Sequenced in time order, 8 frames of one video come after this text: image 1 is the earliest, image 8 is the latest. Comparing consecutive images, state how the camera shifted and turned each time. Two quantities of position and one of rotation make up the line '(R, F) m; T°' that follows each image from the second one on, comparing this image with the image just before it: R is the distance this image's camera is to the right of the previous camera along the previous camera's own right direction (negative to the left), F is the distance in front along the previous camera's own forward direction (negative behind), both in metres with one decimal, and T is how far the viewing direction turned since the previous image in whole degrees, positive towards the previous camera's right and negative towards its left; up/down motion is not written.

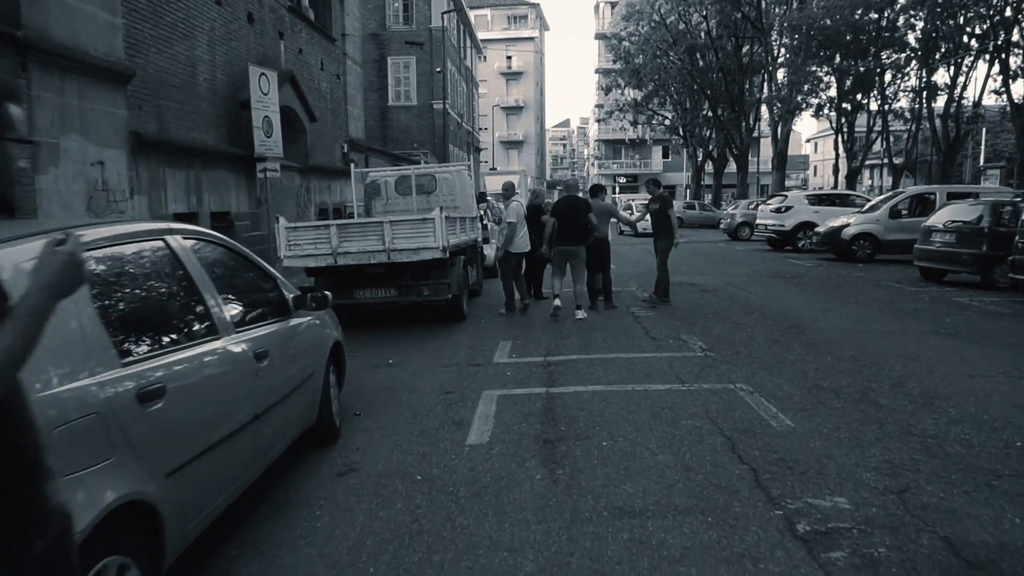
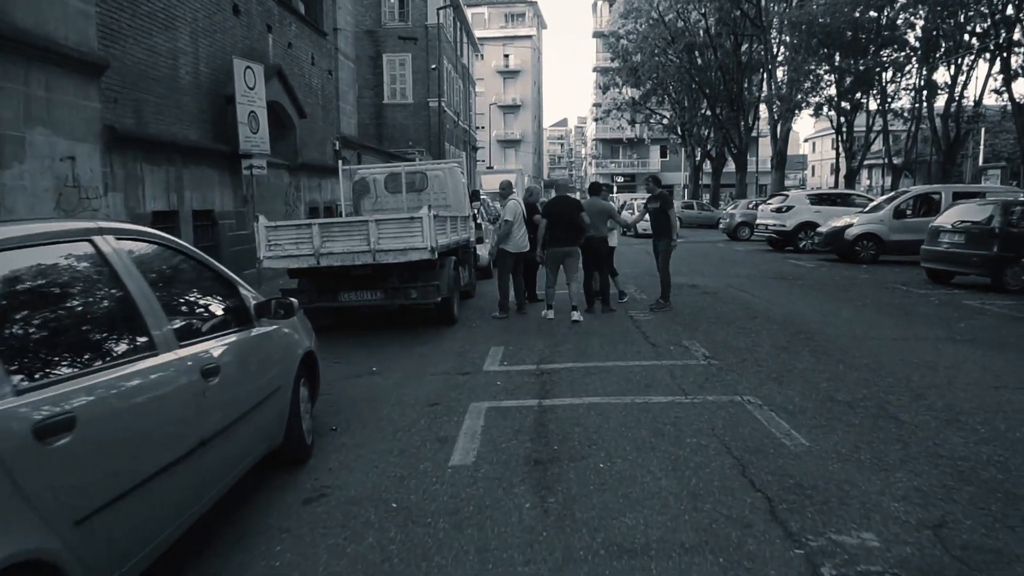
(+0.1, +0.5) m; 0°
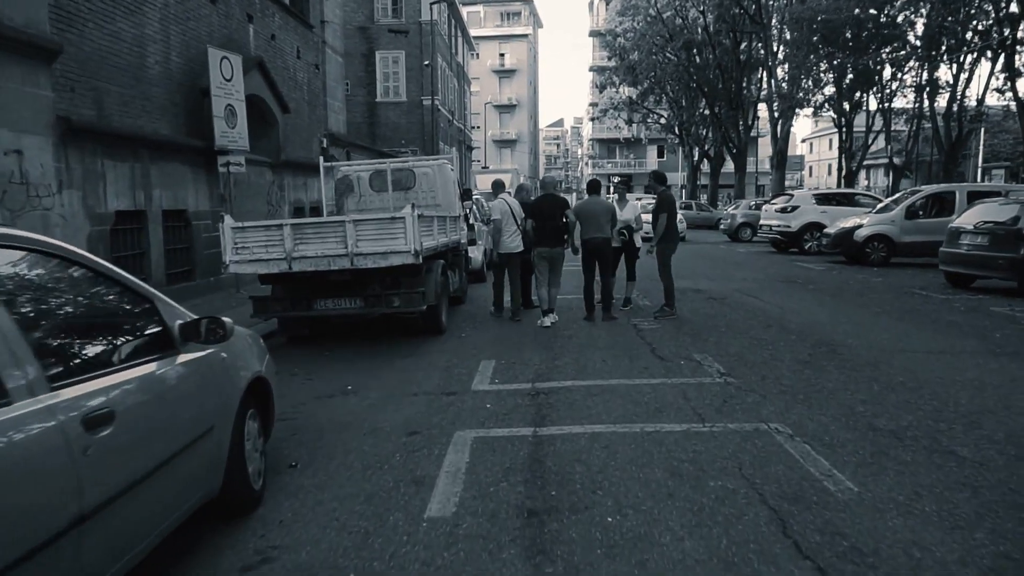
(0.0, +0.9) m; 0°
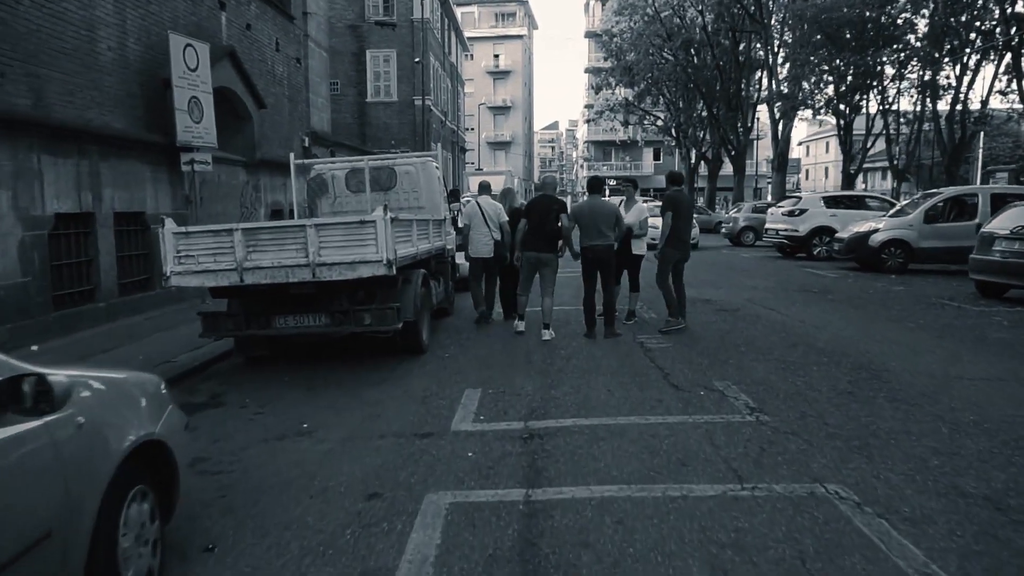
(+0.1, +1.2) m; 0°
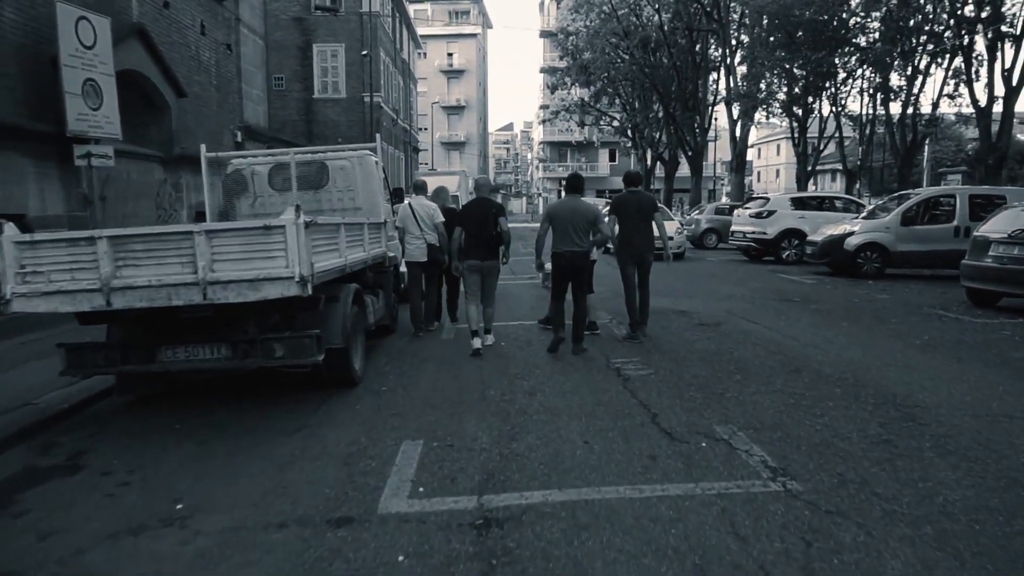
(0.0, +1.5) m; +4°
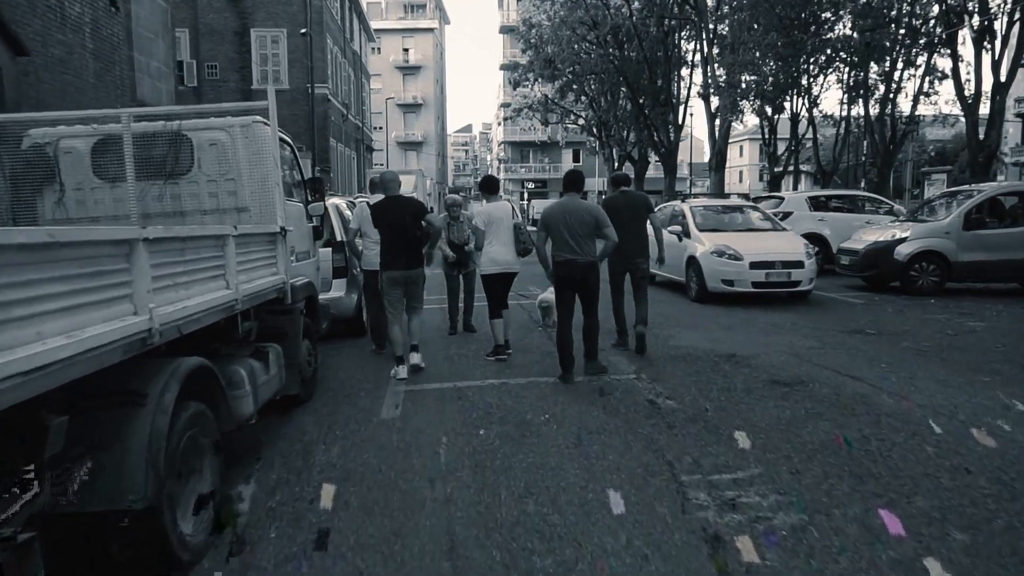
(-0.2, +3.7) m; +3°
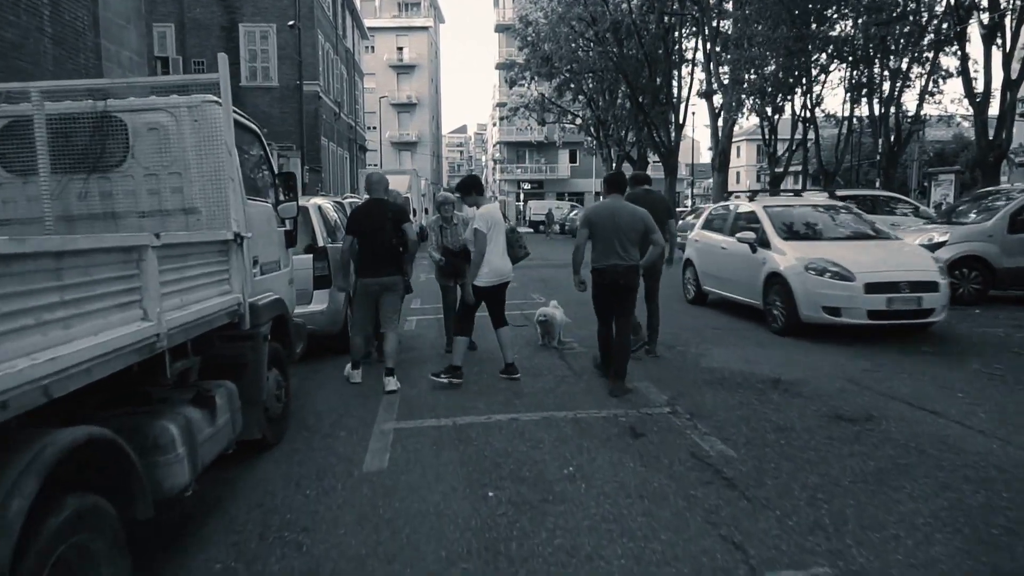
(-0.1, +1.2) m; 0°
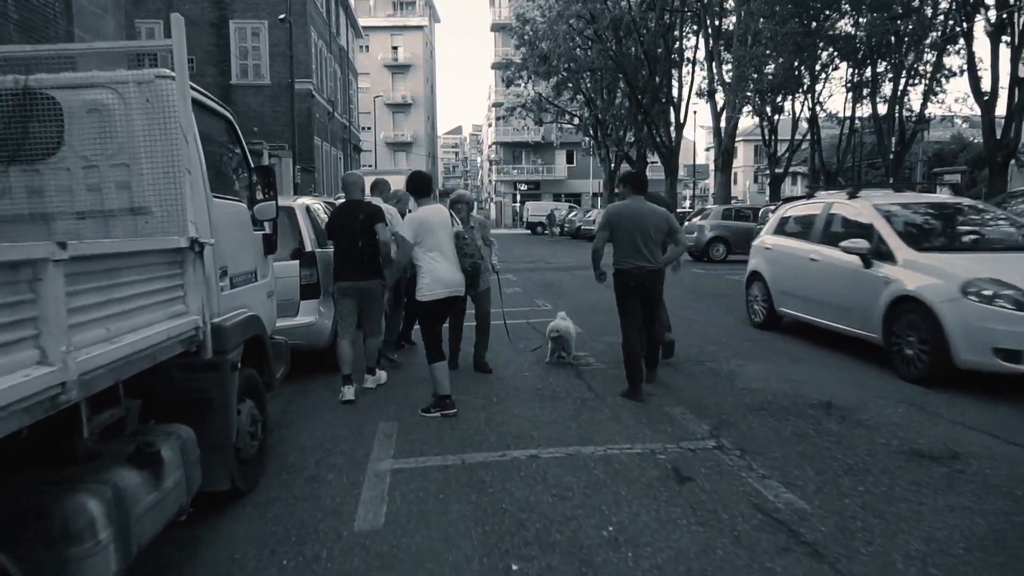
(-0.2, +0.9) m; 0°
